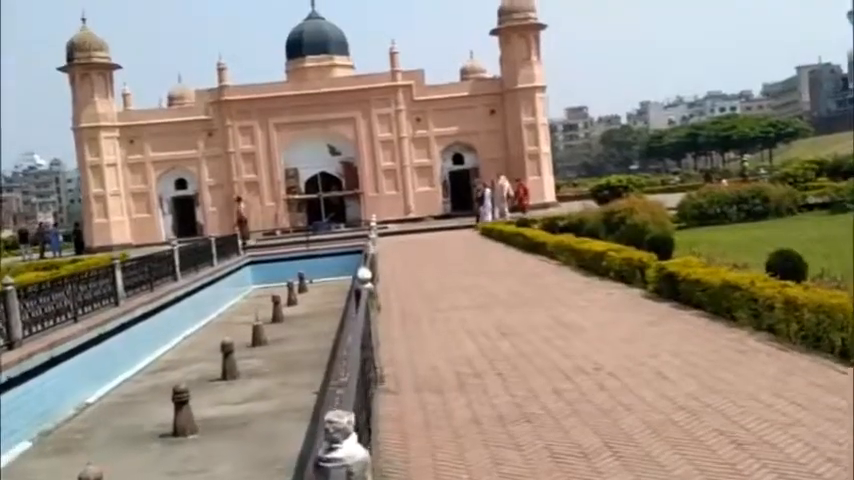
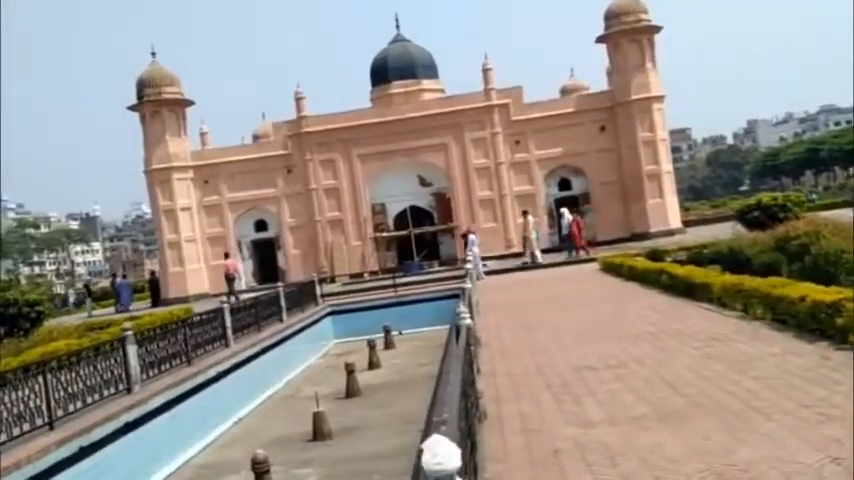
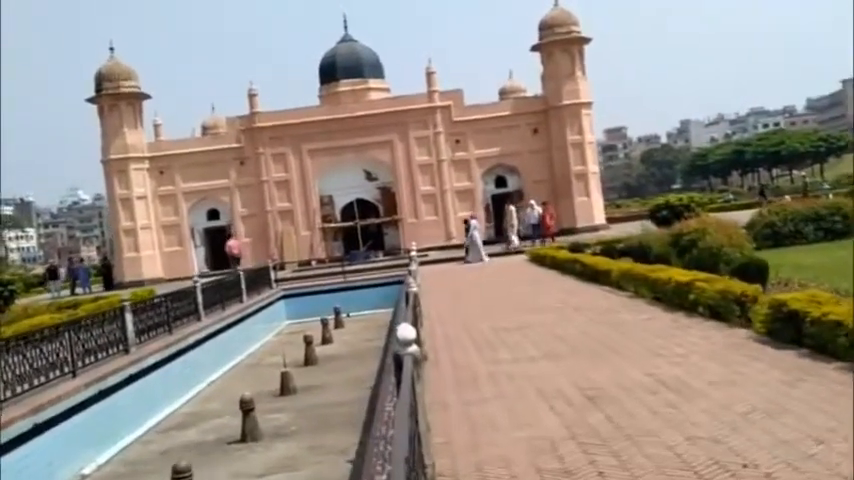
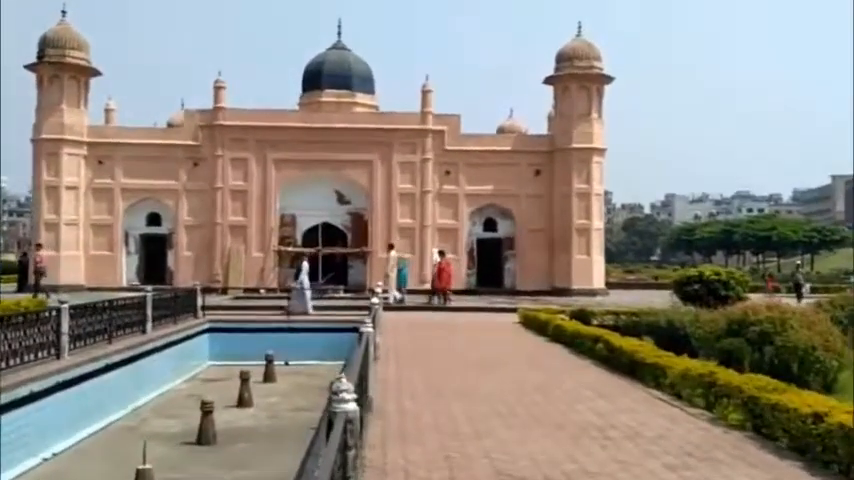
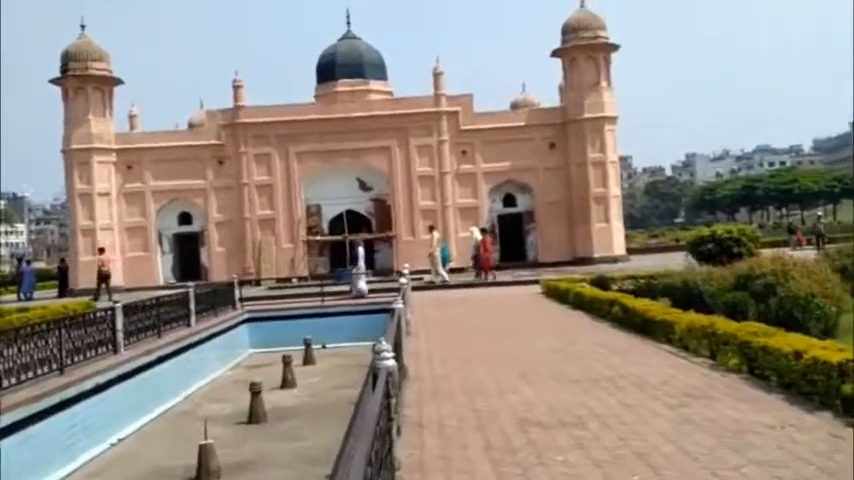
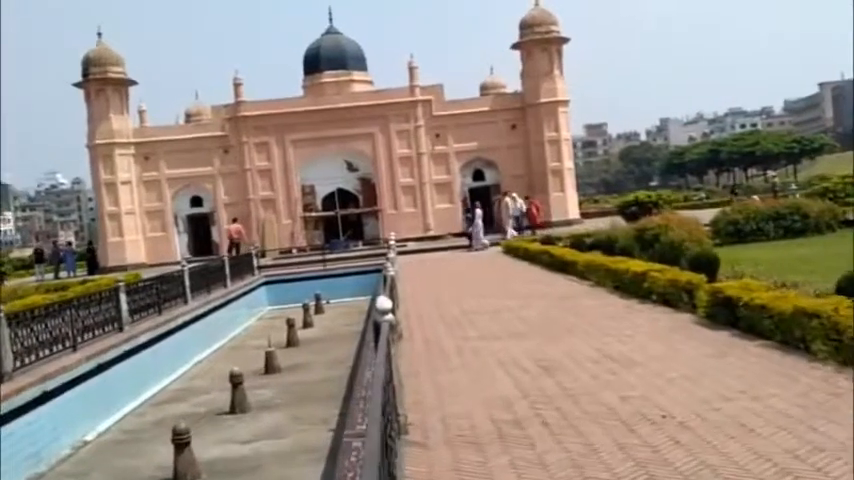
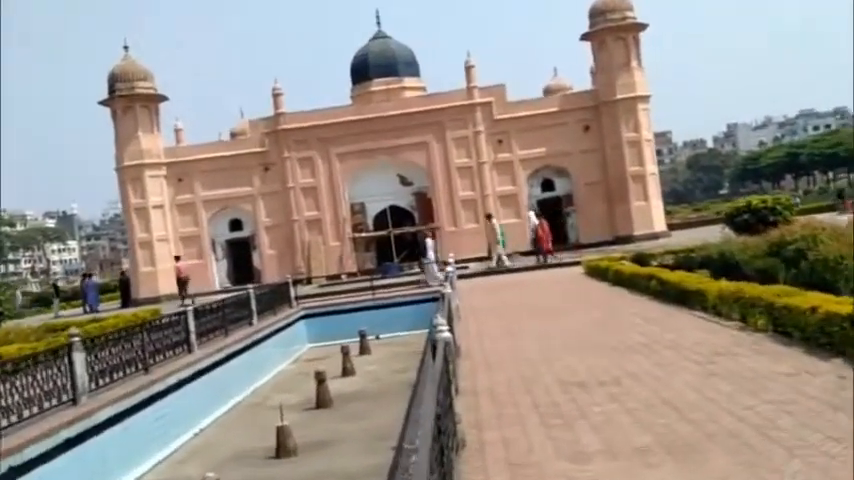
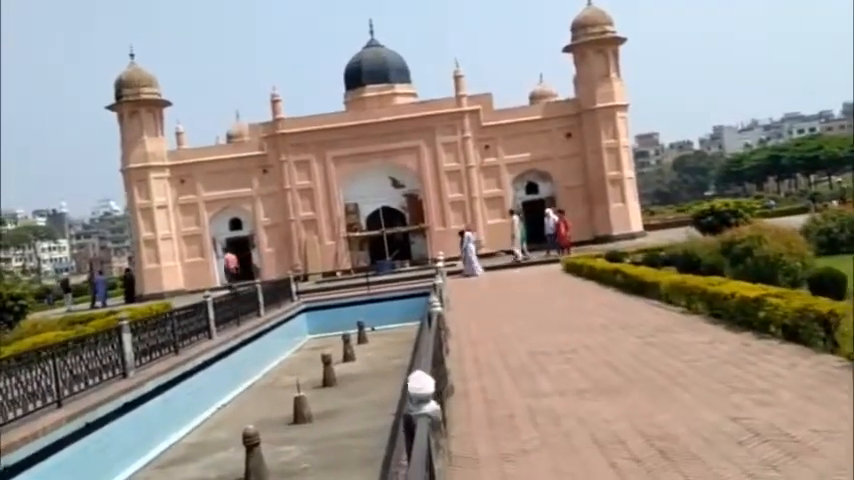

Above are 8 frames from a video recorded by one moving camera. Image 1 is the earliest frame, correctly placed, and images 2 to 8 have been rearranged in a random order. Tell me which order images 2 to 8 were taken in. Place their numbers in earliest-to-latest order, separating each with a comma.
6, 3, 8, 2, 7, 5, 4
